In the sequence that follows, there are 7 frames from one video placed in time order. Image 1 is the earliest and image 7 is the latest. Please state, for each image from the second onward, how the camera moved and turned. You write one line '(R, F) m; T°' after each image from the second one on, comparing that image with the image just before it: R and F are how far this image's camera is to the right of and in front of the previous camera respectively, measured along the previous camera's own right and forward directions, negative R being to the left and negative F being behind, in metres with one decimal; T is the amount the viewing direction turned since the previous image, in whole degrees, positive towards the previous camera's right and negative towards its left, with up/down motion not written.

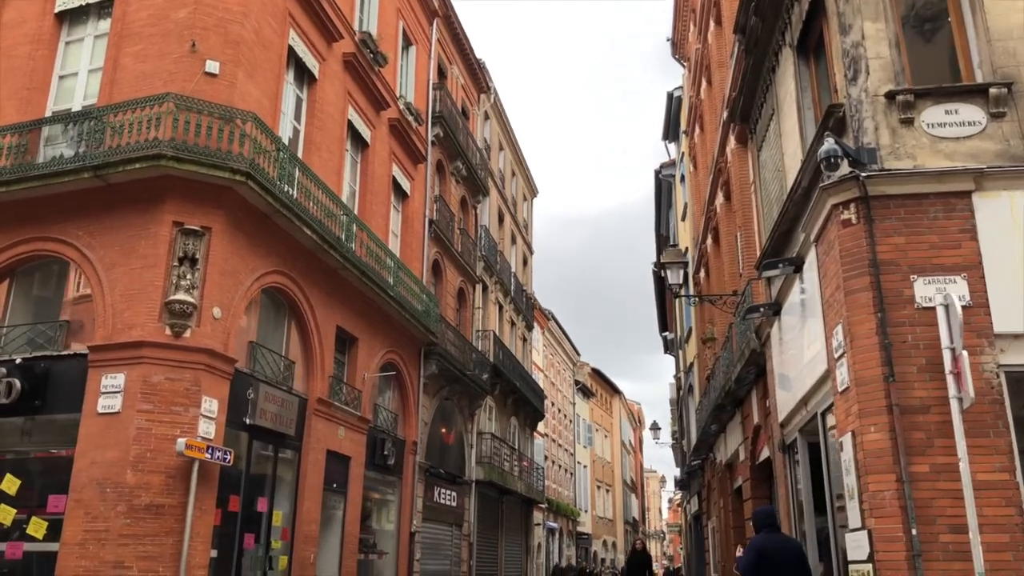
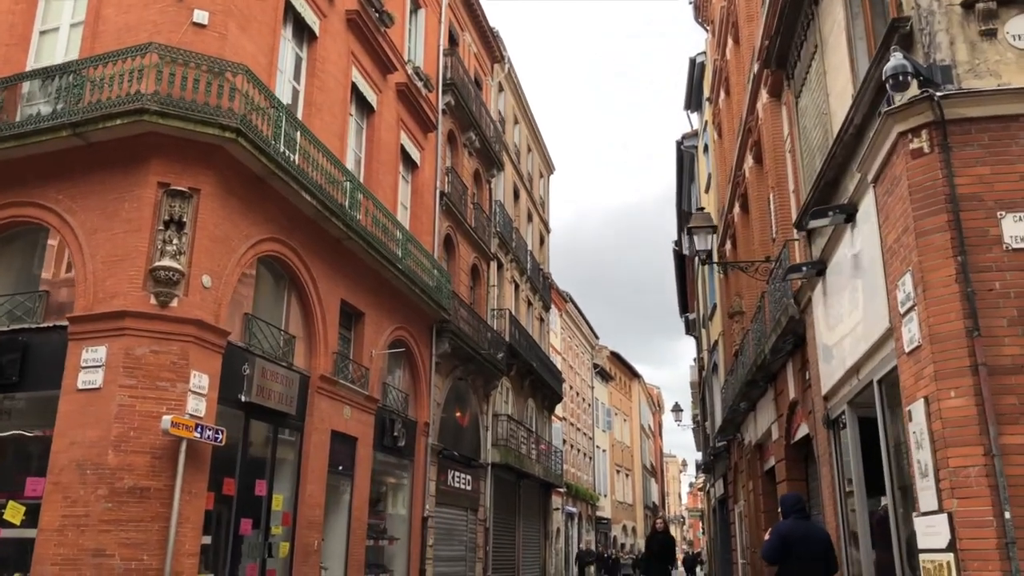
(0.0, +0.9) m; -1°
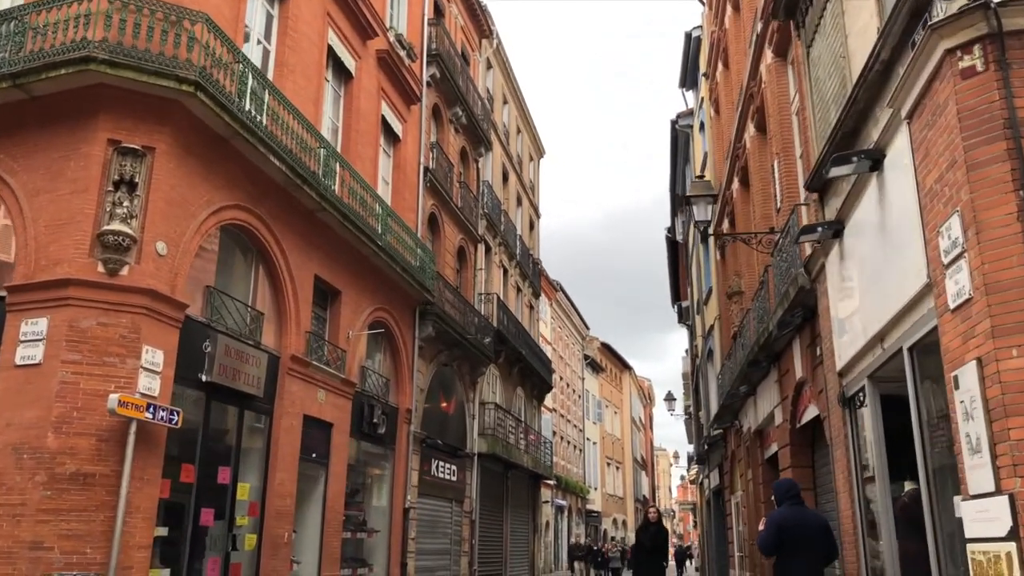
(+0.1, +0.8) m; +1°
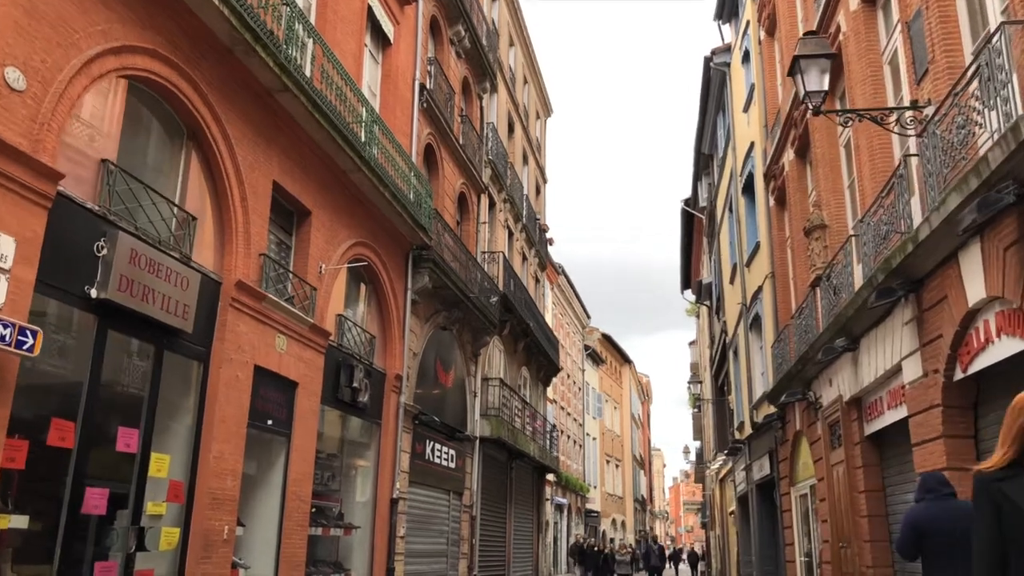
(-0.4, +3.3) m; +1°
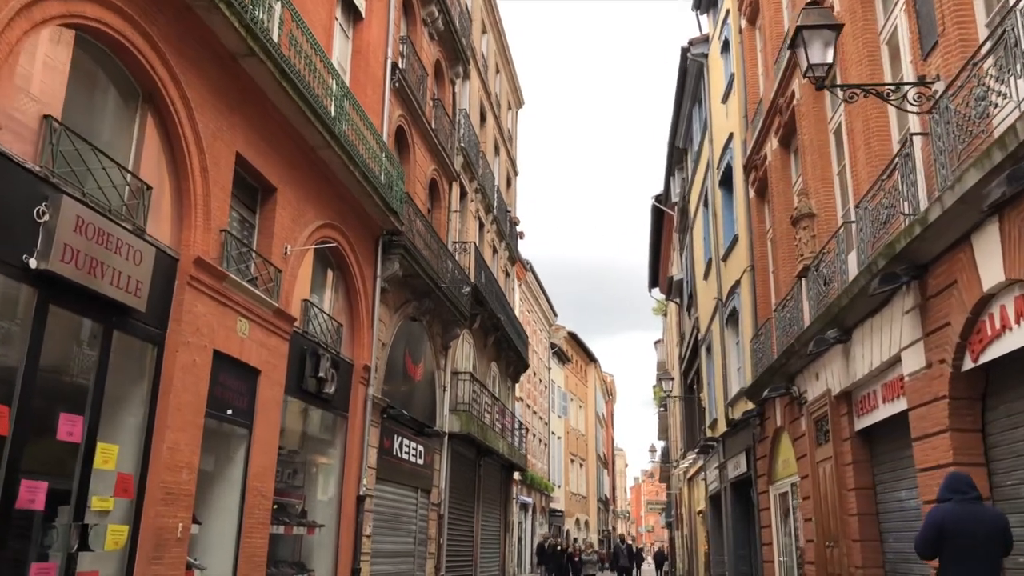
(-0.2, +0.6) m; +3°
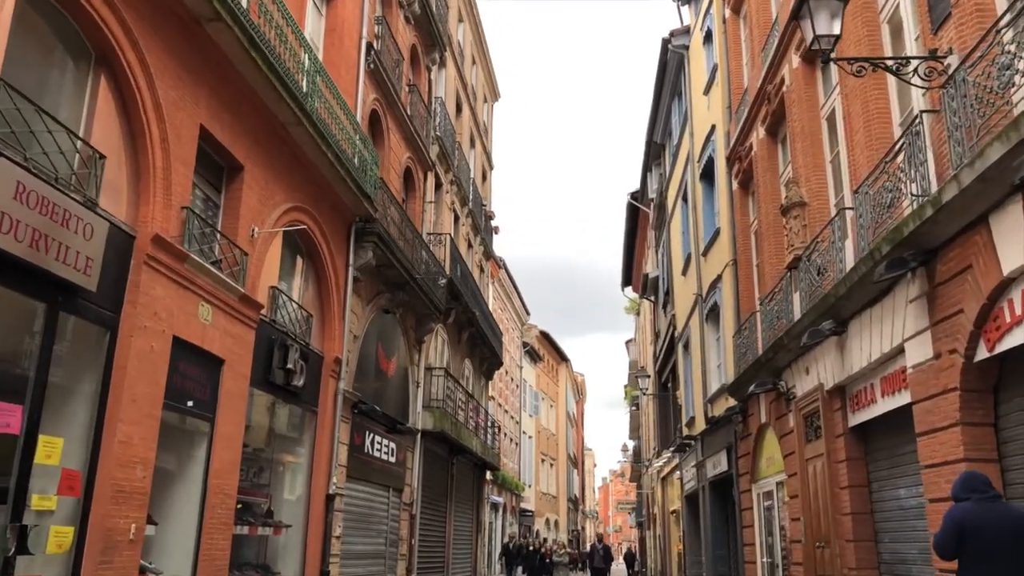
(-0.1, +0.5) m; +2°
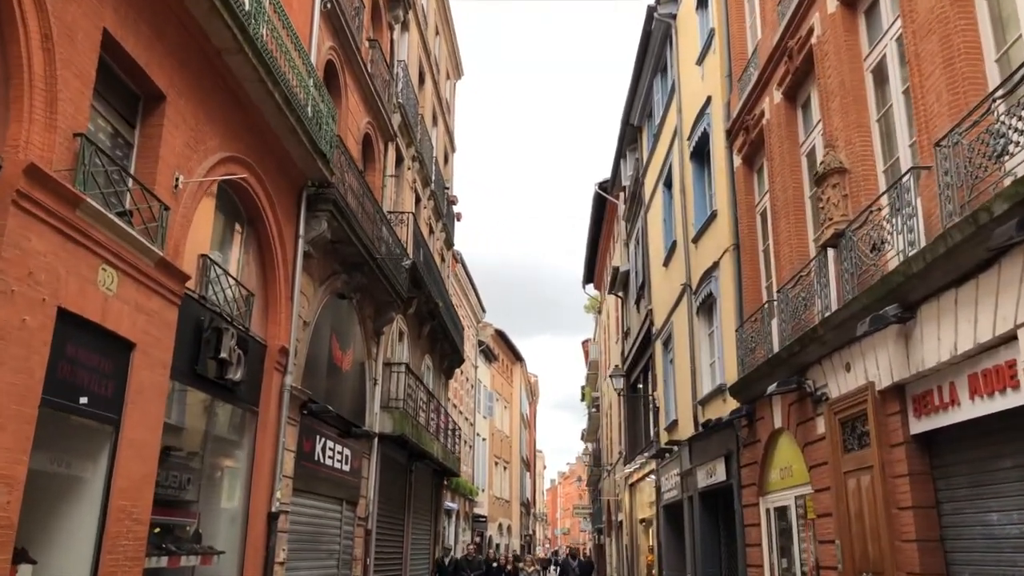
(-0.4, +1.9) m; +4°
